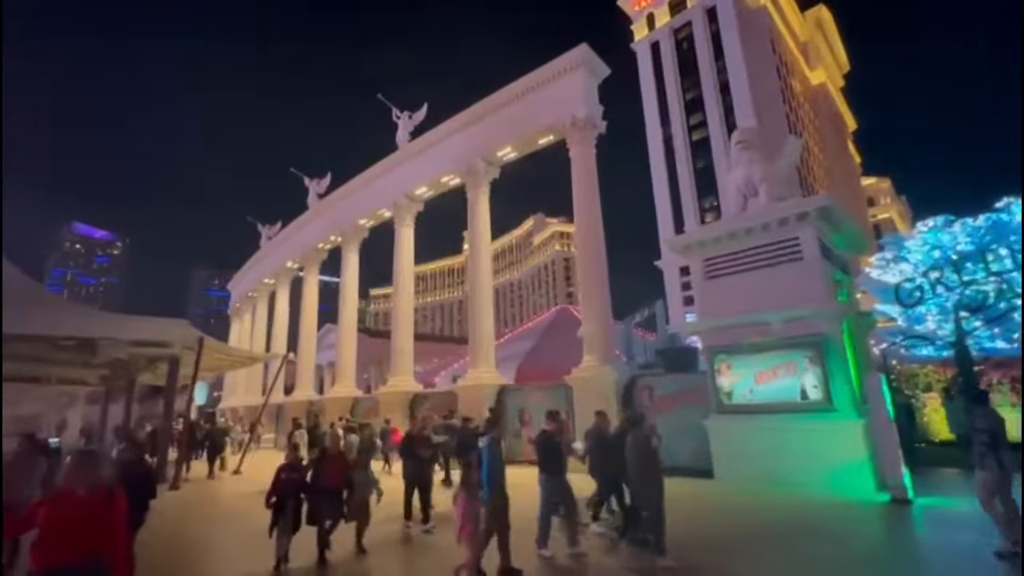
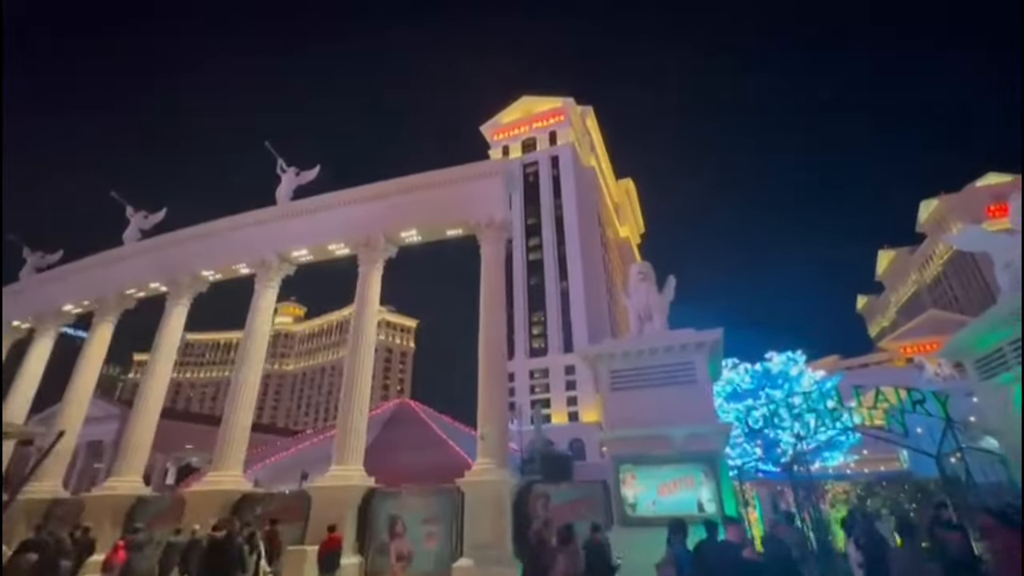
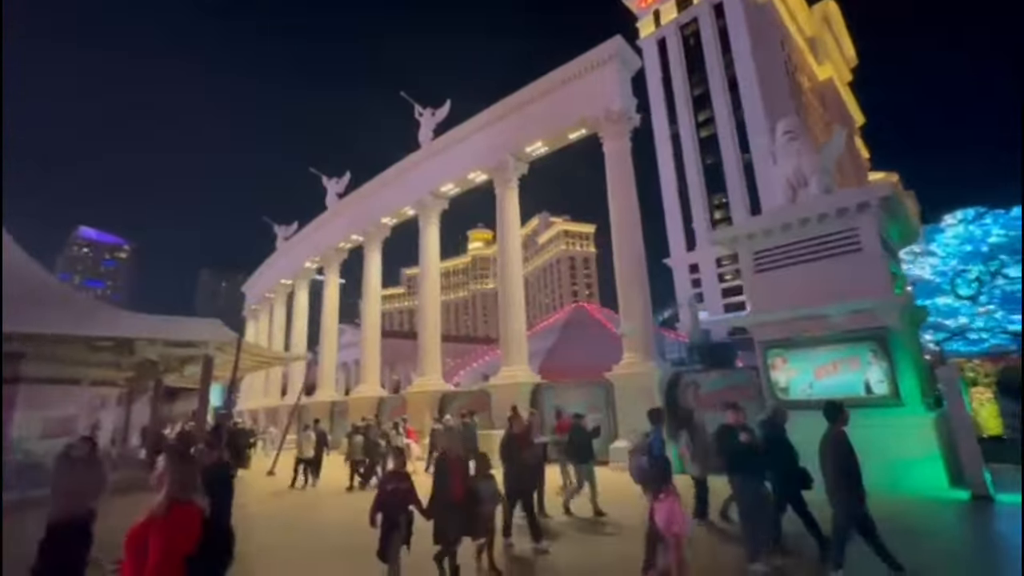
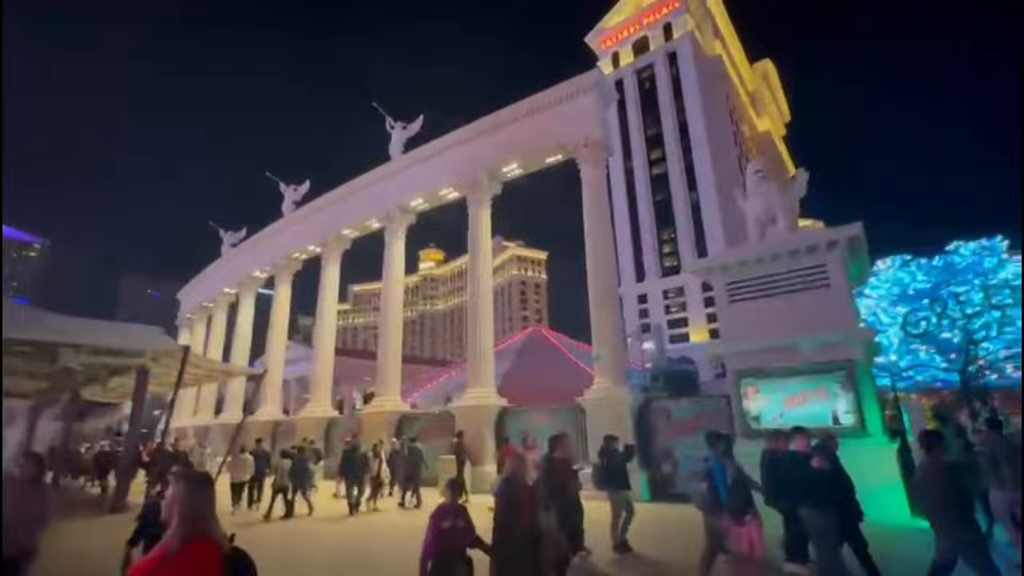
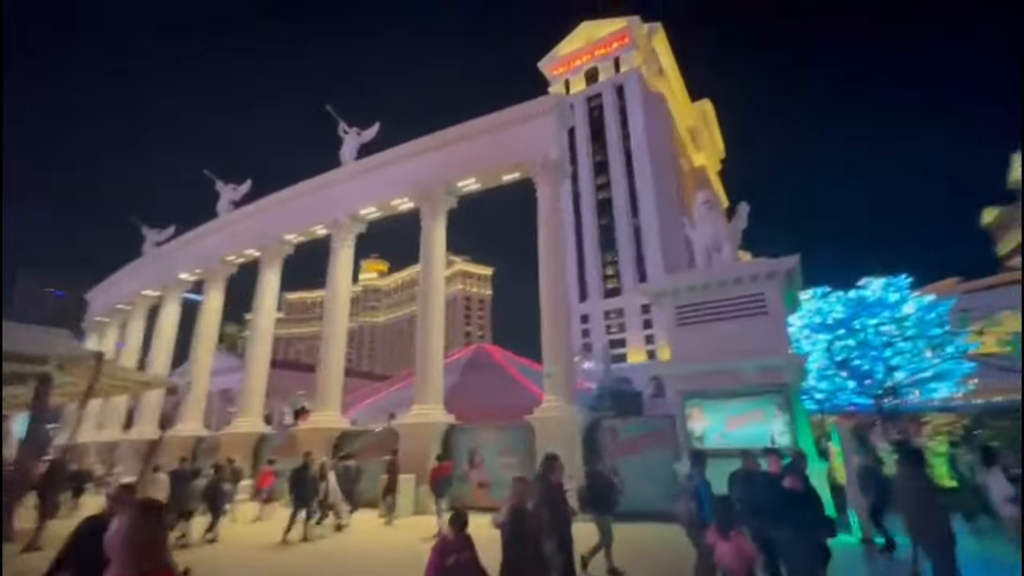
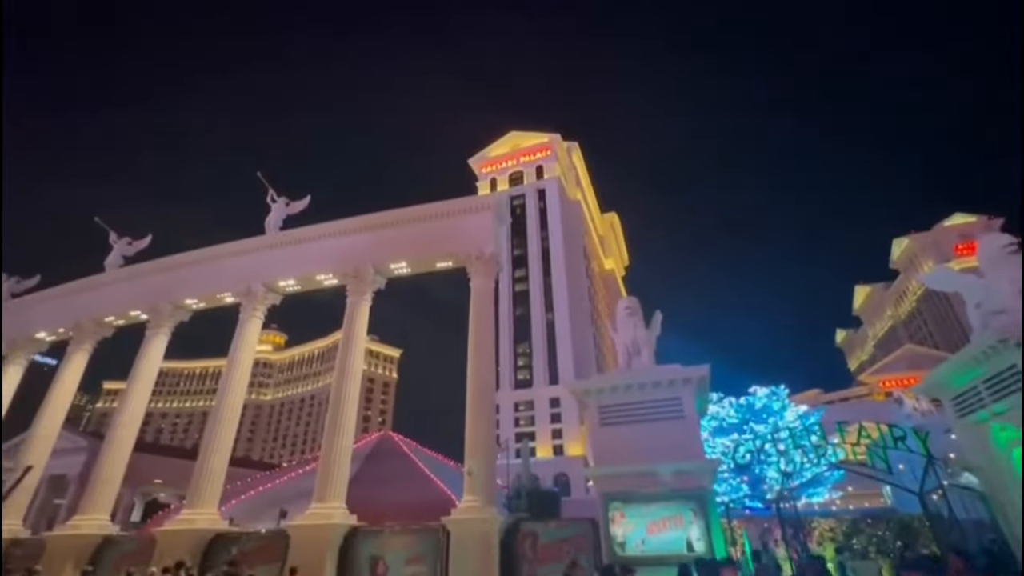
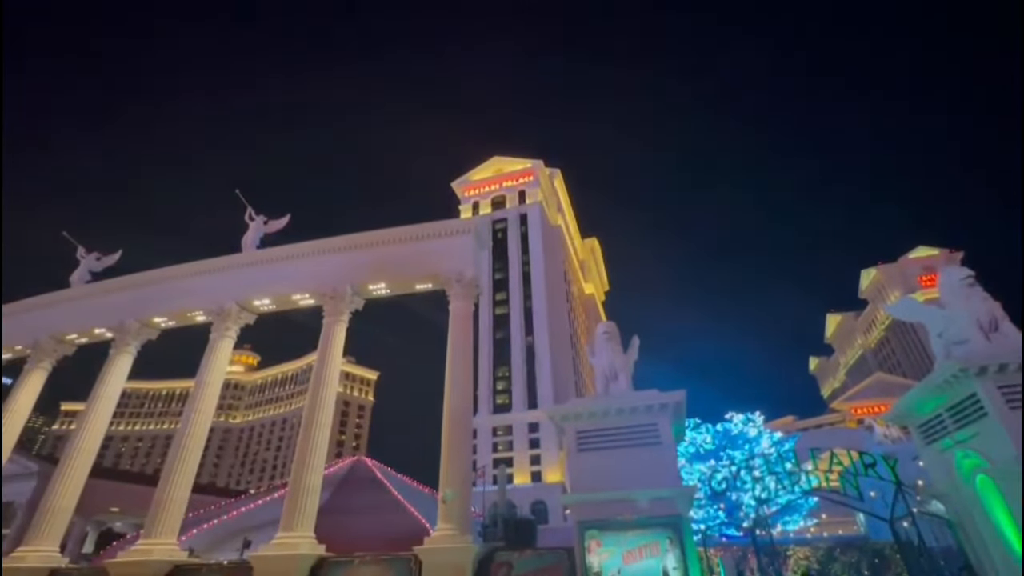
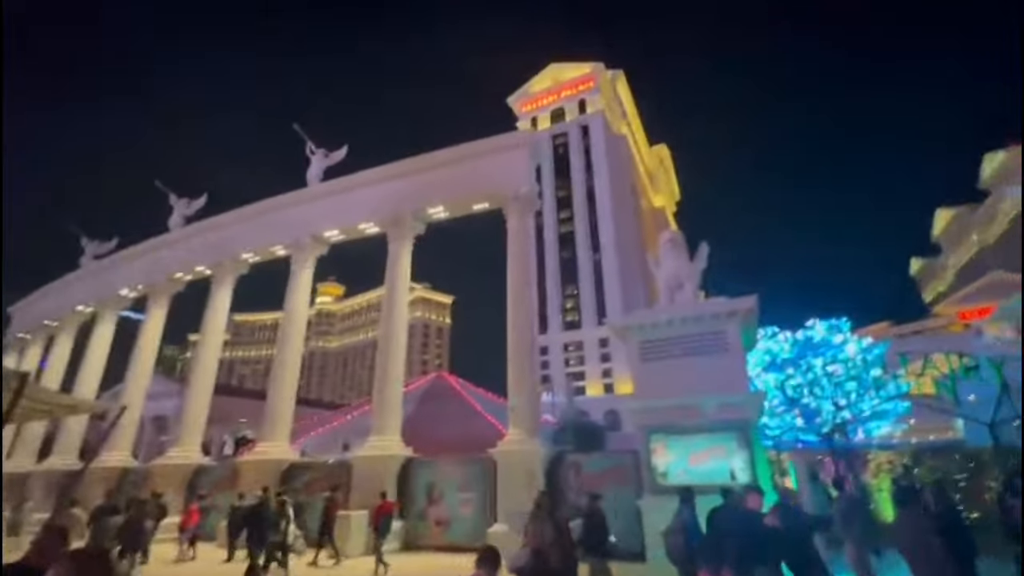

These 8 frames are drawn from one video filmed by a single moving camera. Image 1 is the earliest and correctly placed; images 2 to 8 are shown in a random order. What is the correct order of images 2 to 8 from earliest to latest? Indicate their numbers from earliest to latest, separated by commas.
3, 4, 5, 8, 2, 6, 7
